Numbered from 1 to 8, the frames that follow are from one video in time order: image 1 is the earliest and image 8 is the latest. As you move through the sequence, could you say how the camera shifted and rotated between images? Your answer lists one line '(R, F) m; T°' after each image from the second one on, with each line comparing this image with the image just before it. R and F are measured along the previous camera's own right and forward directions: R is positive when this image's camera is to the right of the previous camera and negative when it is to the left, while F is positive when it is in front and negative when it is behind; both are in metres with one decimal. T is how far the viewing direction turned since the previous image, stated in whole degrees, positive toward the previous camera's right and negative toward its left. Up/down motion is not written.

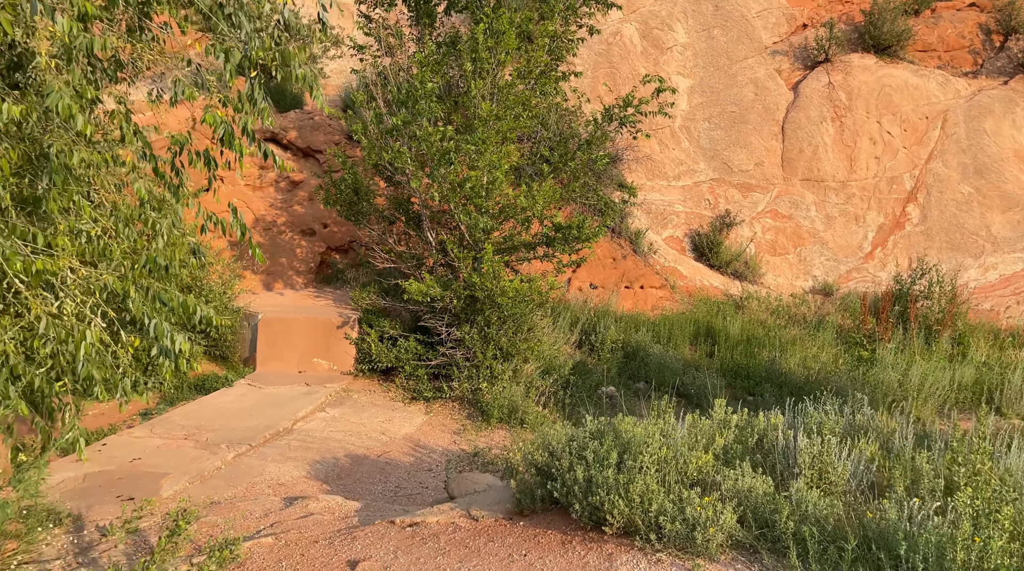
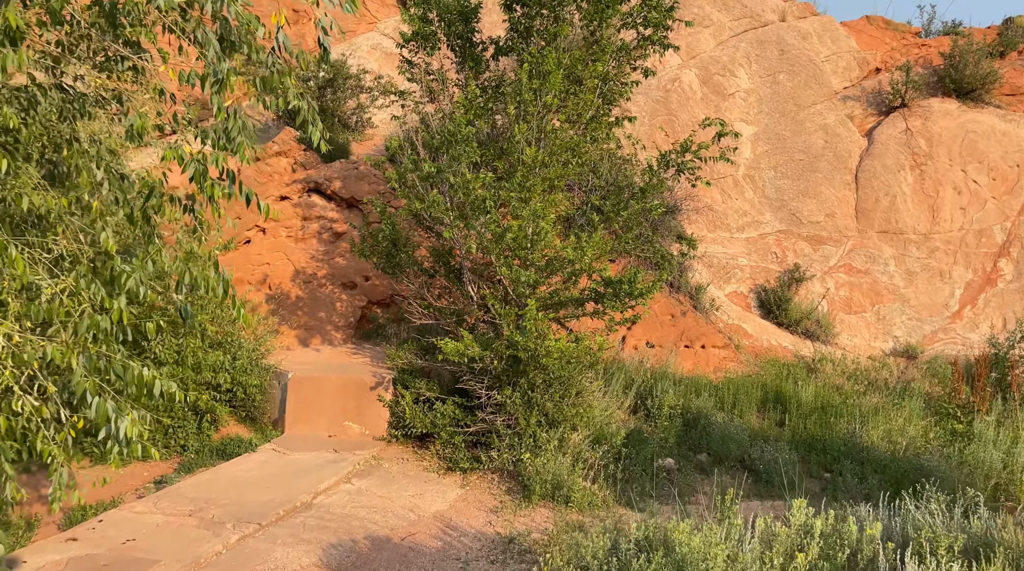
(+0.1, +0.8) m; -4°
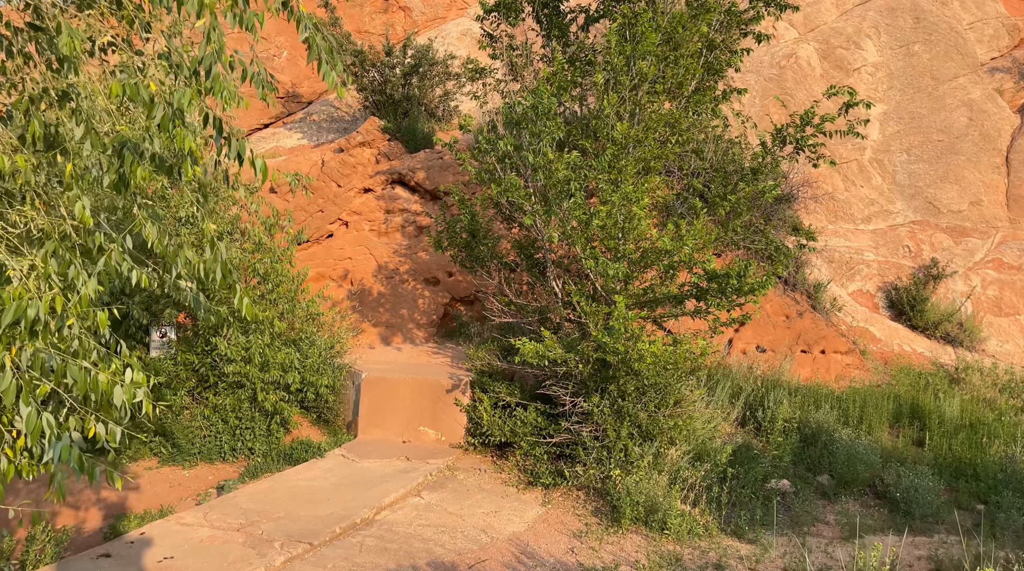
(+0.1, +0.9) m; -7°
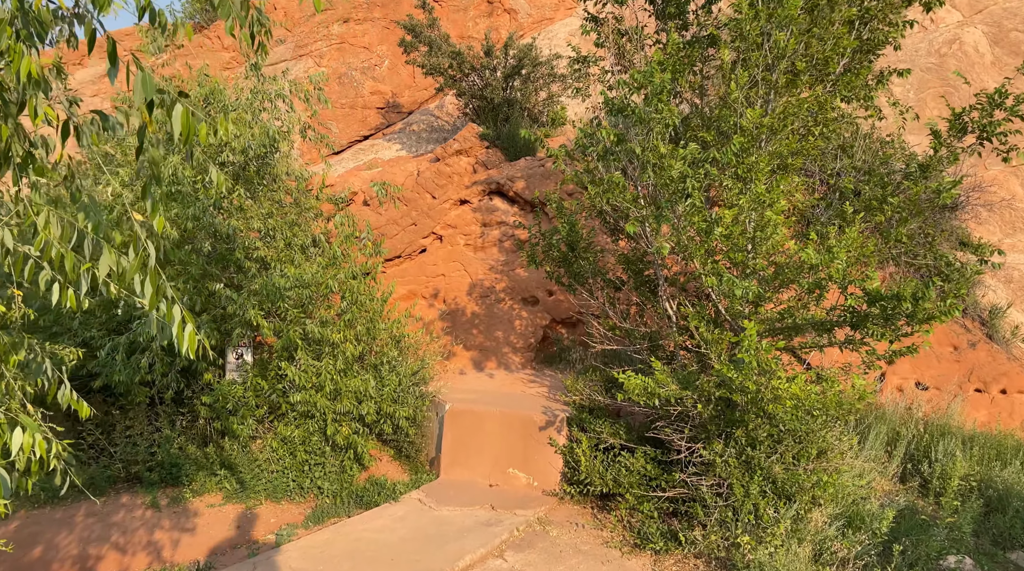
(+0.1, +1.2) m; -8°
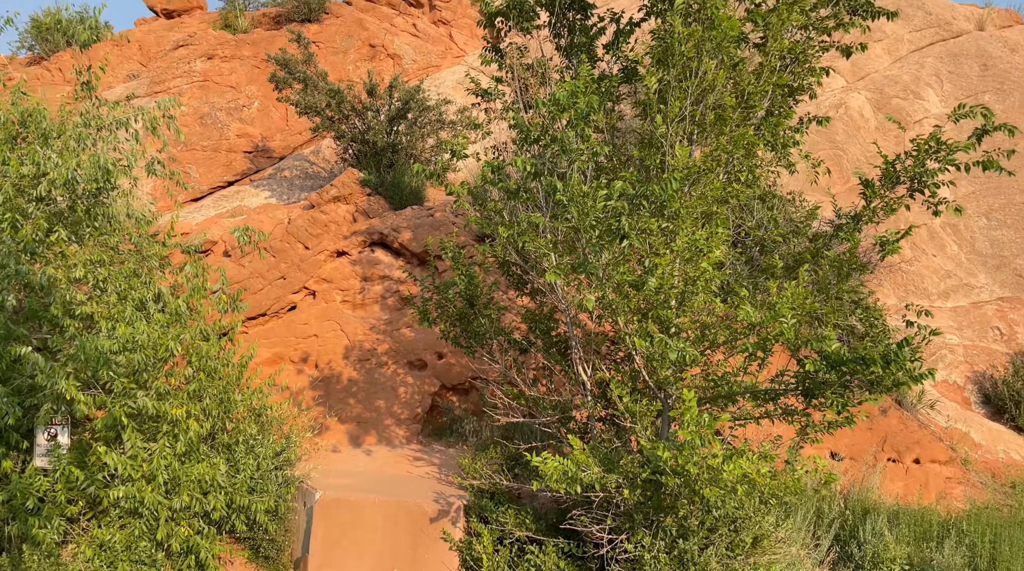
(-0.1, +1.0) m; +8°
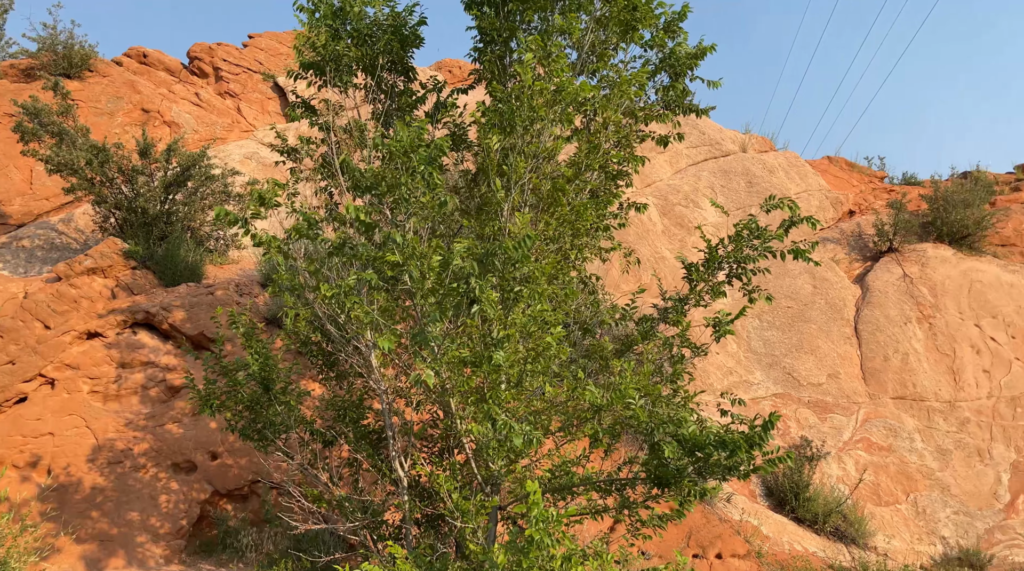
(-0.2, +0.7) m; +15°
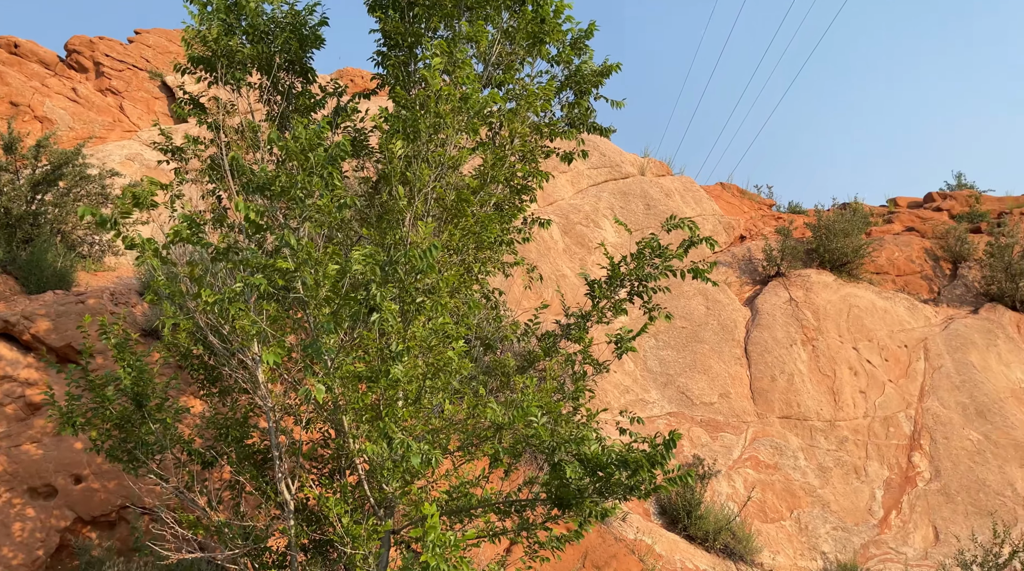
(0.0, +0.2) m; +7°
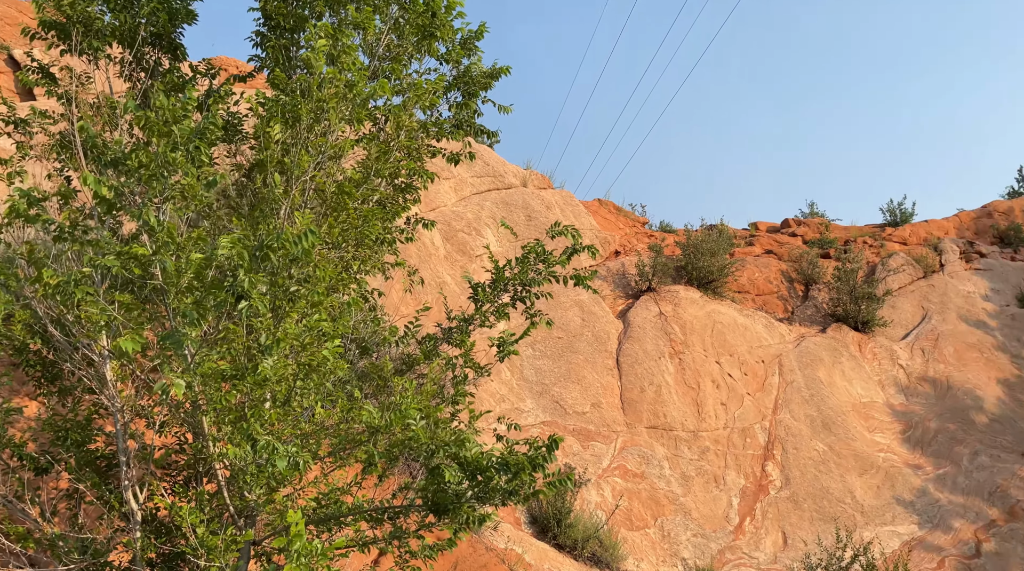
(0.0, +0.2) m; +8°
